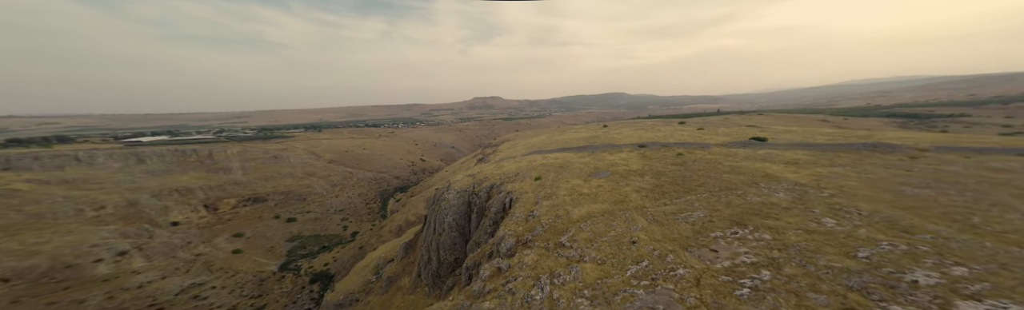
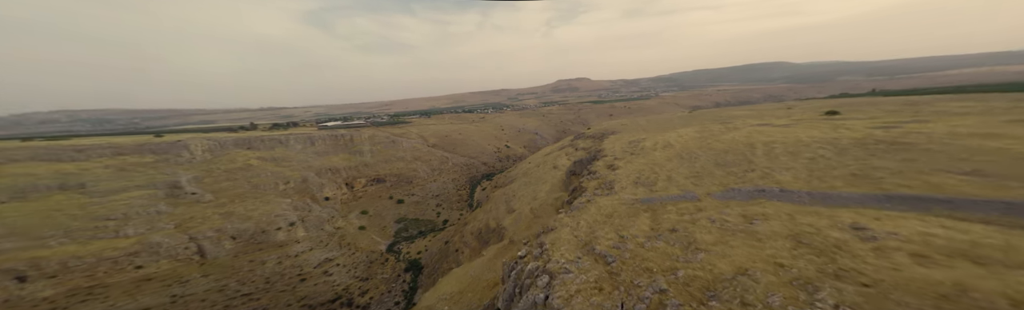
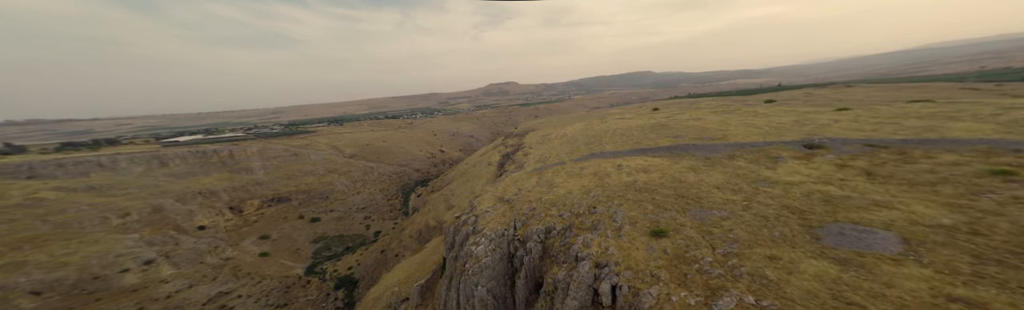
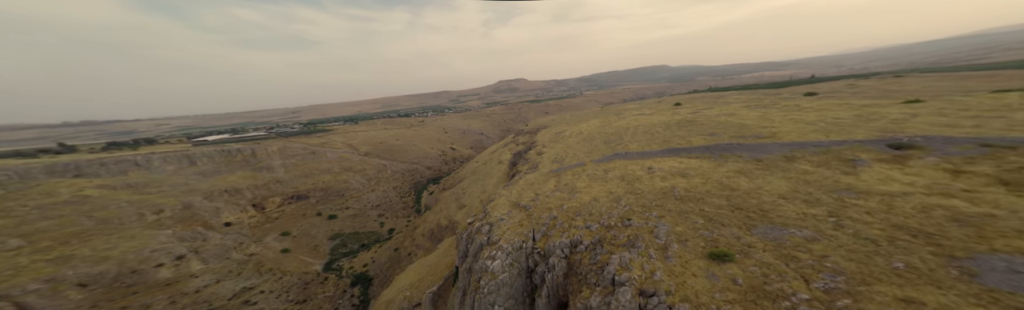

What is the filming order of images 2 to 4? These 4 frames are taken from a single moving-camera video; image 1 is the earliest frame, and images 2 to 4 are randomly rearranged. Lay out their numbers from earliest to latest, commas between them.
3, 4, 2
